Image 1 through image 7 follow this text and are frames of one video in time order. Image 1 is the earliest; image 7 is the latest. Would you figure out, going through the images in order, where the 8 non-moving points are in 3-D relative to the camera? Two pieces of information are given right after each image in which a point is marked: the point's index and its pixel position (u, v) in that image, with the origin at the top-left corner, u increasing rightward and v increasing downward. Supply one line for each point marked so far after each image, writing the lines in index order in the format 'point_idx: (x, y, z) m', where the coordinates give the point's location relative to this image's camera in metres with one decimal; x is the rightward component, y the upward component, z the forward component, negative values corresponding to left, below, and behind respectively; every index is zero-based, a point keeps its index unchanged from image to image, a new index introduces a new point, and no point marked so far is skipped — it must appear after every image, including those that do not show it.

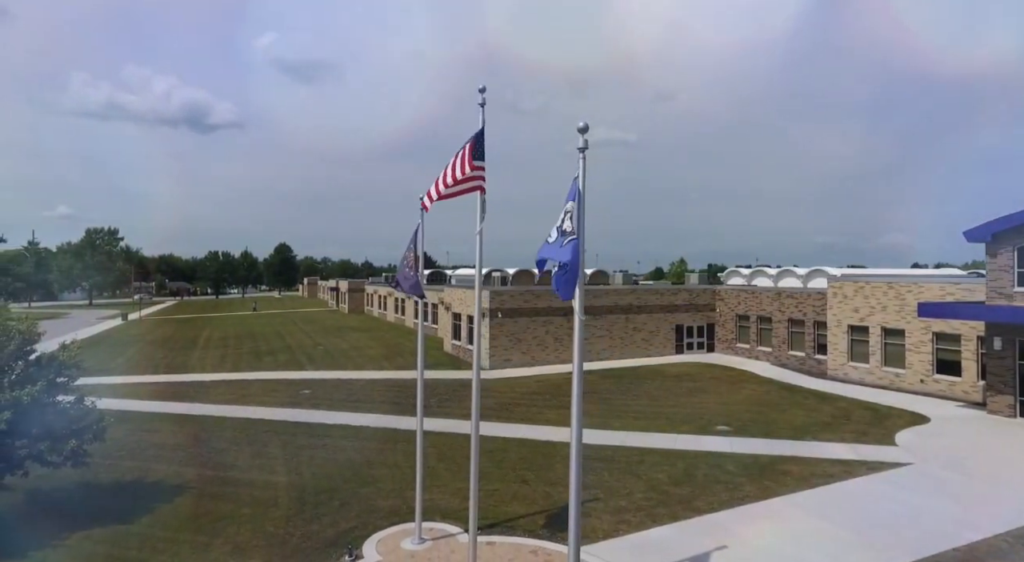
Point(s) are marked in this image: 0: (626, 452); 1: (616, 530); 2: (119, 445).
0: (+2.7, -4.1, +15.9) m
1: (+2.0, -4.7, +12.4) m
2: (-9.3, -3.9, +15.6) m
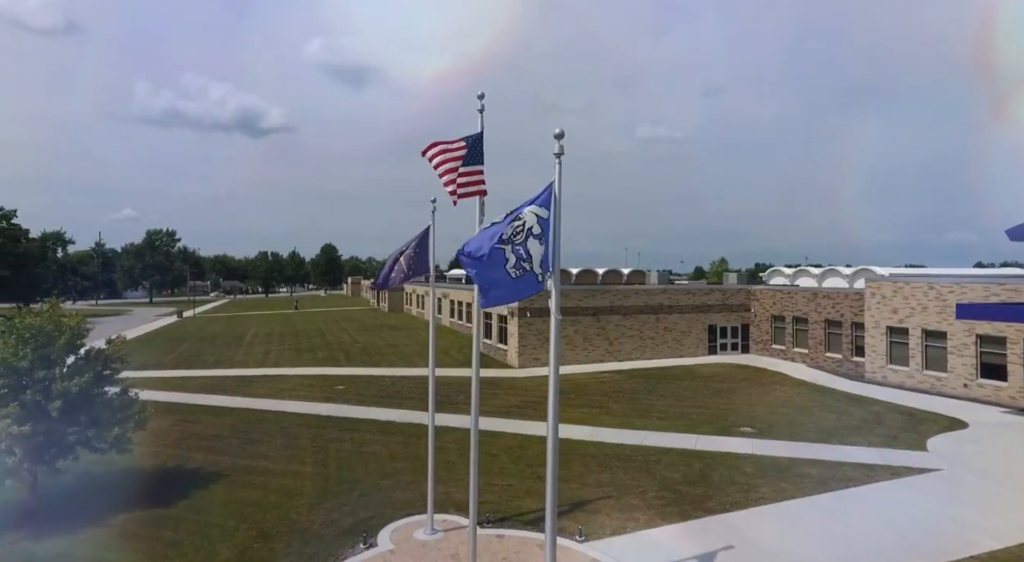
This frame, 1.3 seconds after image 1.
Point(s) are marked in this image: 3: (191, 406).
0: (+3.2, -4.2, +16.1) m
1: (+2.2, -4.7, +12.7) m
2: (-8.9, -3.9, +16.8) m
3: (-9.1, -3.5, +18.7) m
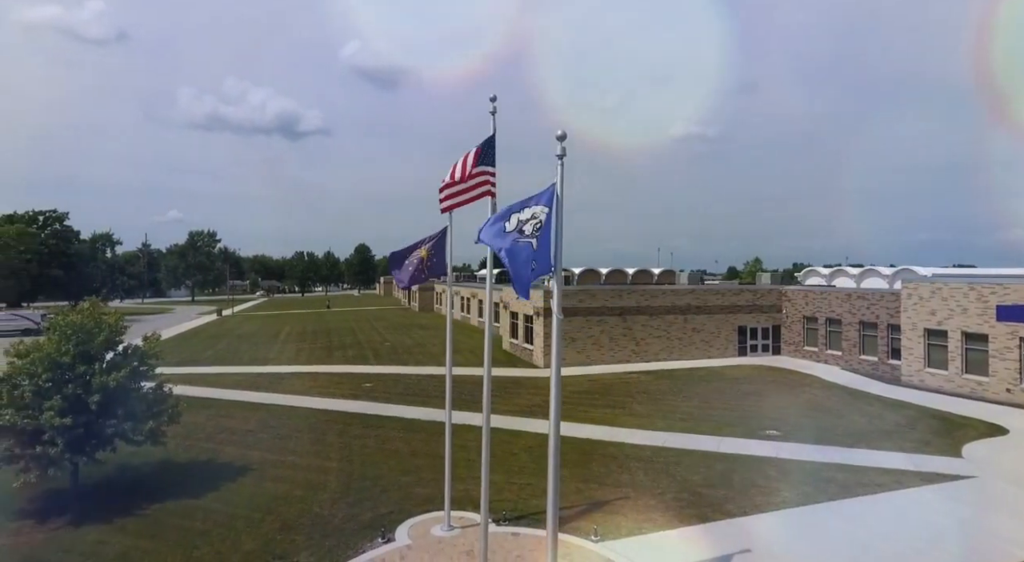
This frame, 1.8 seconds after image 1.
0: (+3.7, -4.2, +16.0) m
1: (+2.5, -4.7, +12.7) m
2: (-8.3, -3.9, +17.4) m
3: (-8.5, -3.5, +19.3) m
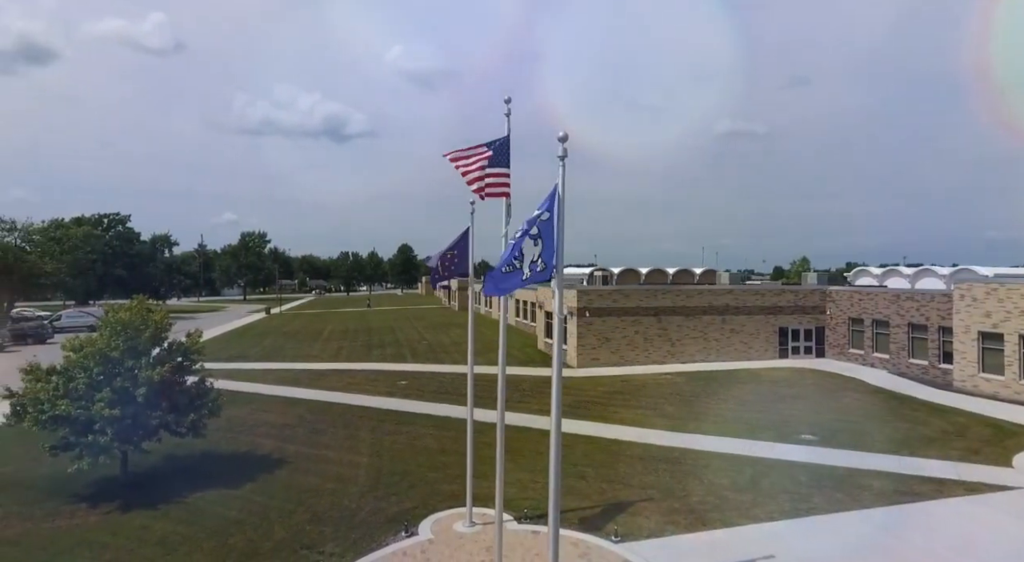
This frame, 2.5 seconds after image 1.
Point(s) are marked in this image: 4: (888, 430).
0: (+4.3, -4.2, +15.8) m
1: (+2.9, -4.7, +12.6) m
2: (-7.5, -3.9, +18.1) m
3: (-7.5, -3.5, +20.1) m
4: (+10.0, -3.9, +17.5) m
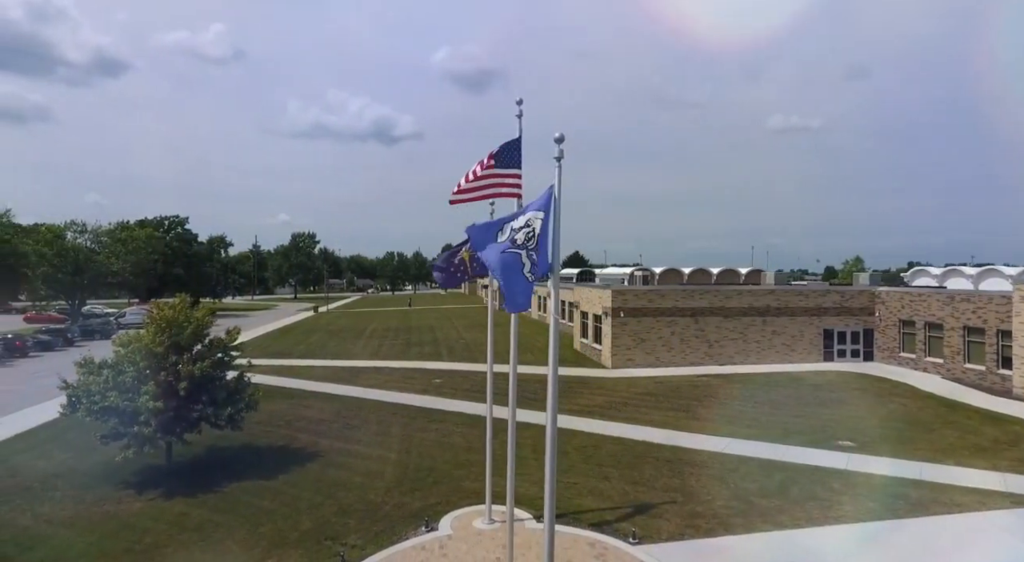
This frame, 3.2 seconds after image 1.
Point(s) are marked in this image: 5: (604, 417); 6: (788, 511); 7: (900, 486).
0: (+4.9, -4.2, +15.5) m
1: (+3.2, -4.8, +12.4) m
2: (-6.7, -3.9, +18.8) m
3: (-6.5, -3.5, +20.8) m
4: (+10.7, -4.0, +16.7) m
5: (+2.6, -3.8, +18.4) m
6: (+5.5, -4.6, +13.1) m
7: (+8.1, -4.3, +13.8) m
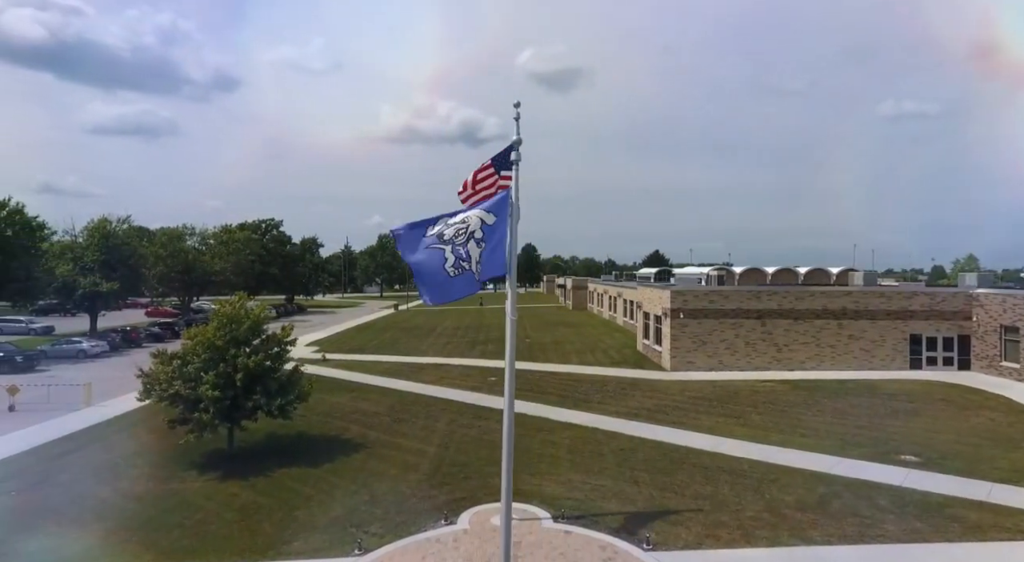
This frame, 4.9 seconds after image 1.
0: (+5.6, -4.2, +14.7) m
1: (+3.4, -4.7, +11.9) m
2: (-5.3, -3.8, +19.9) m
3: (-4.8, -3.5, +21.8) m
4: (+11.5, -4.0, +14.9) m
5: (+3.8, -3.8, +17.9) m
6: (+5.7, -4.6, +12.2) m
7: (+8.5, -4.3, +12.5) m
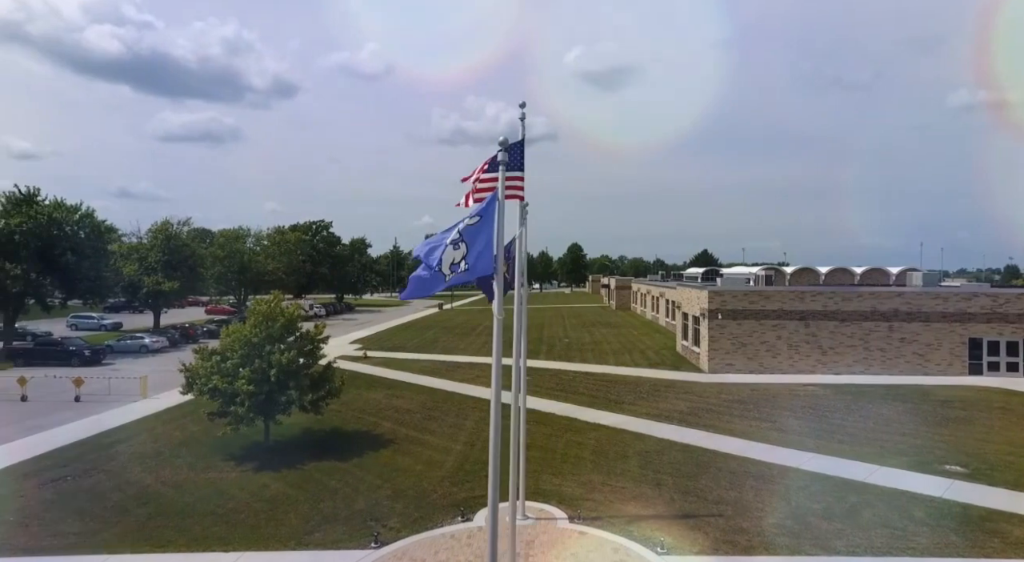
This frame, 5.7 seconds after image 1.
0: (+6.1, -4.2, +14.1) m
1: (+3.6, -4.7, +11.6) m
2: (-4.3, -3.8, +20.3) m
3: (-3.7, -3.4, +22.1) m
4: (+11.9, -4.0, +13.8) m
5: (+4.5, -3.7, +17.5) m
6: (+5.9, -4.5, +11.6) m
7: (+8.7, -4.3, +11.6) m
